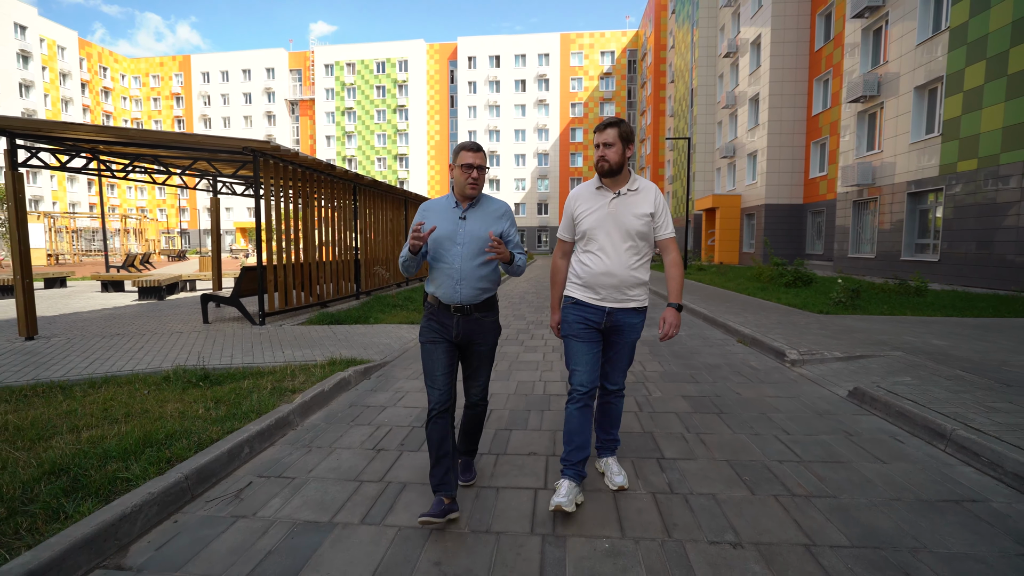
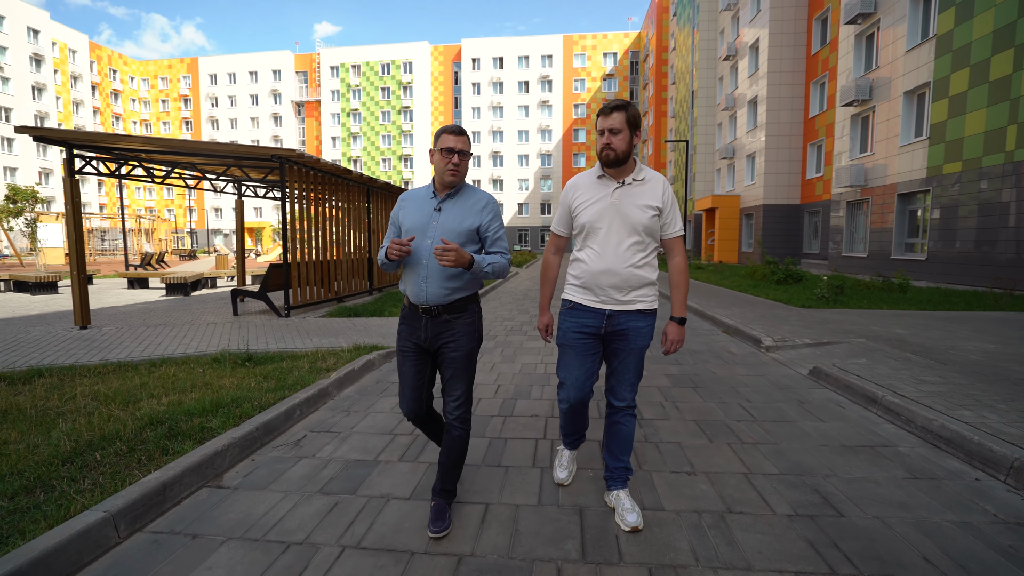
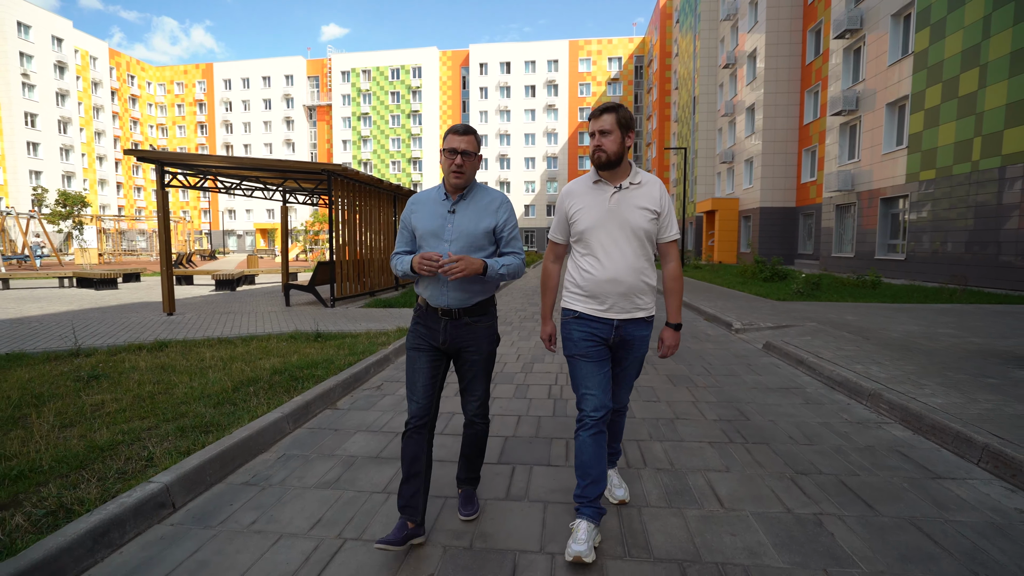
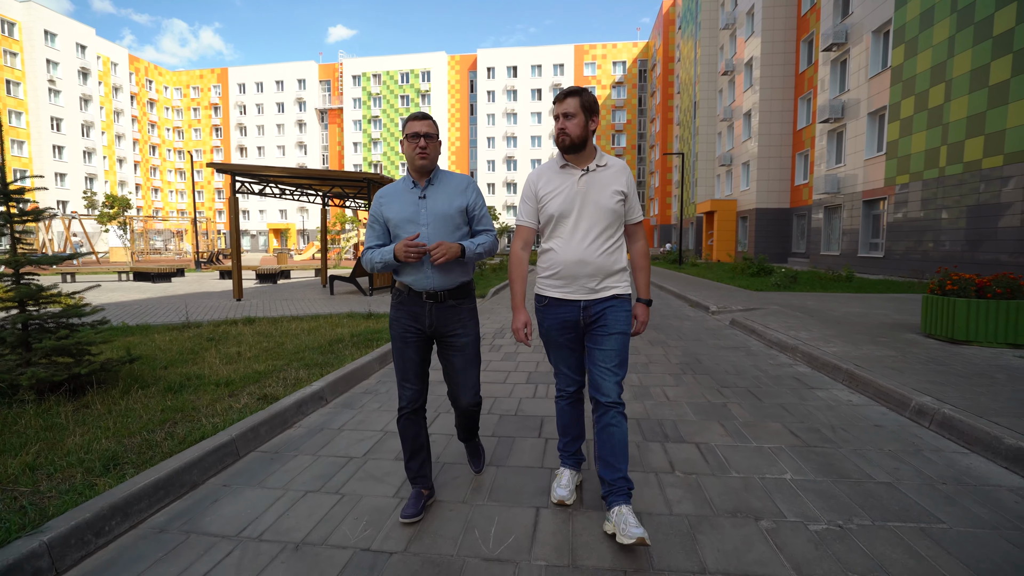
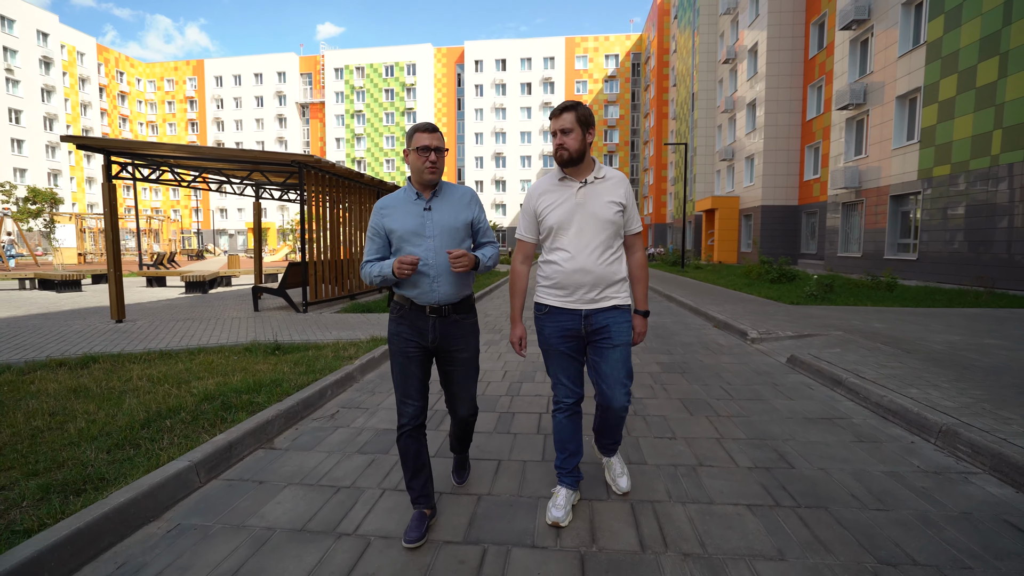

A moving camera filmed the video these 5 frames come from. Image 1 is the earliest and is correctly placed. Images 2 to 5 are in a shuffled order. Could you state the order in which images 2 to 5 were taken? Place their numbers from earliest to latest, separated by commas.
2, 5, 3, 4
